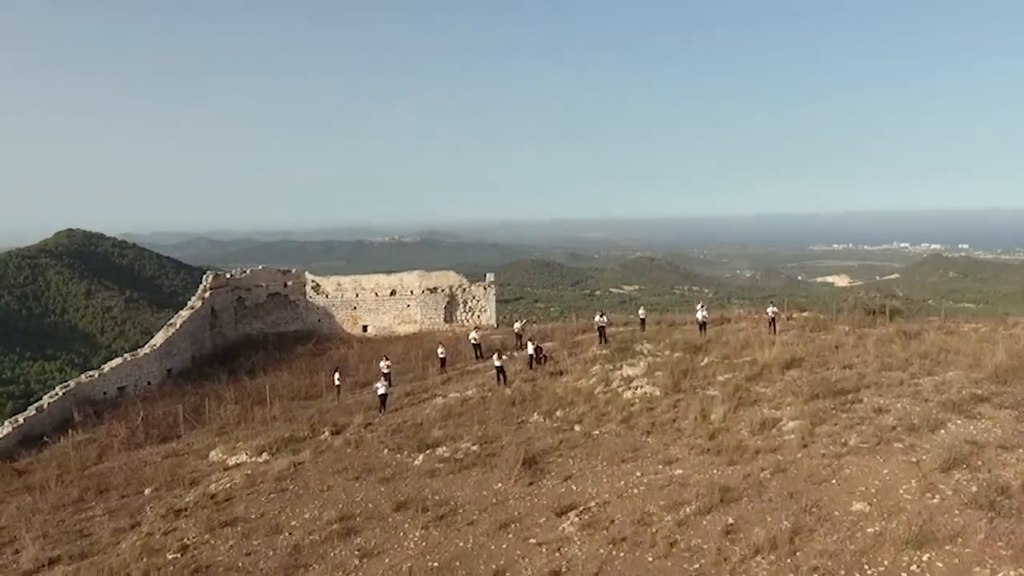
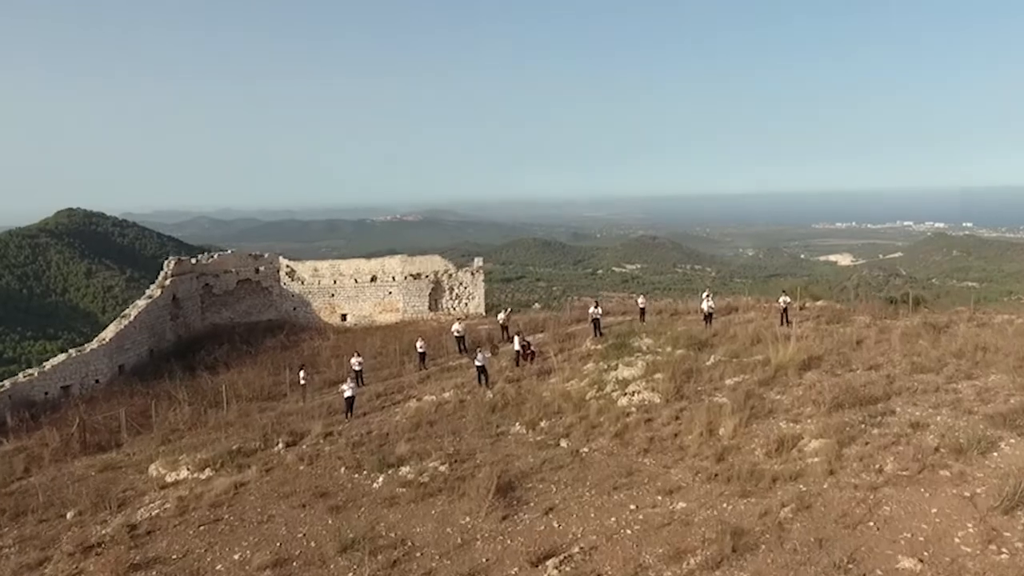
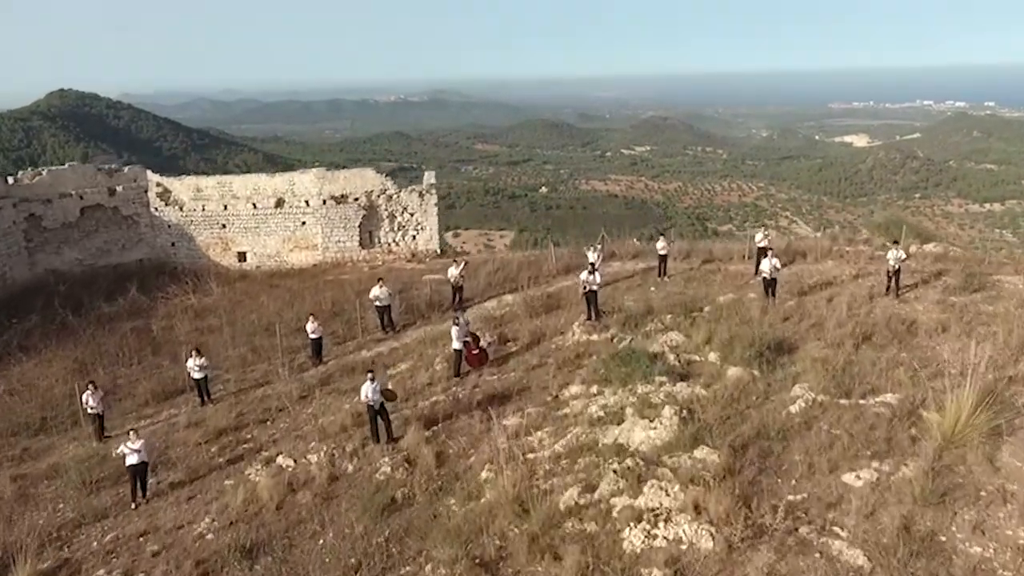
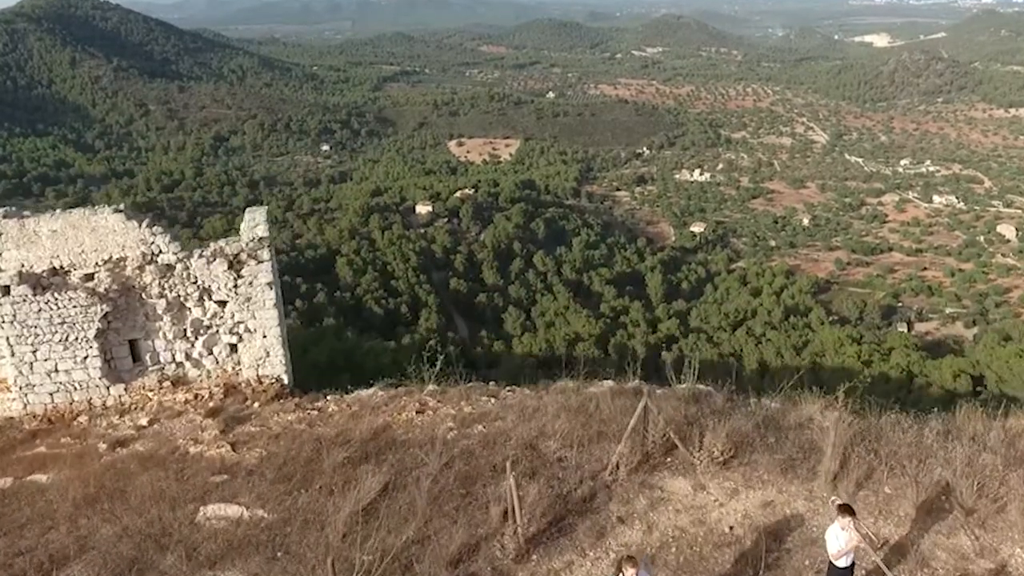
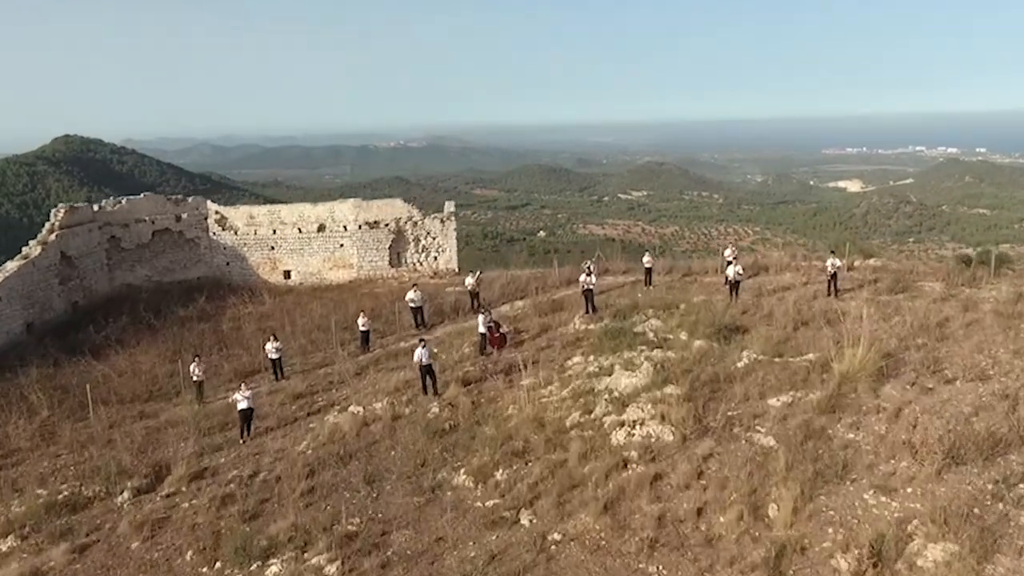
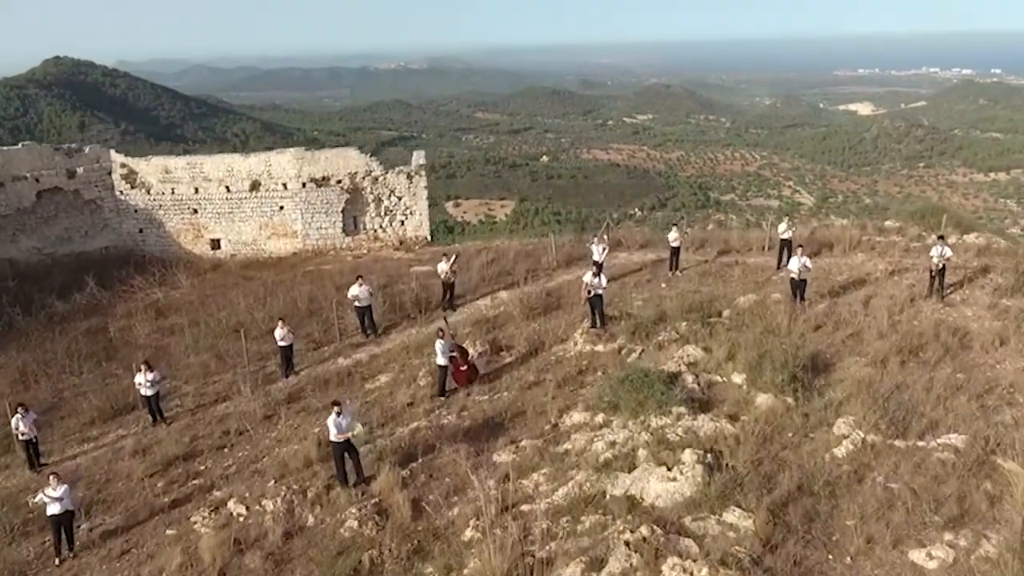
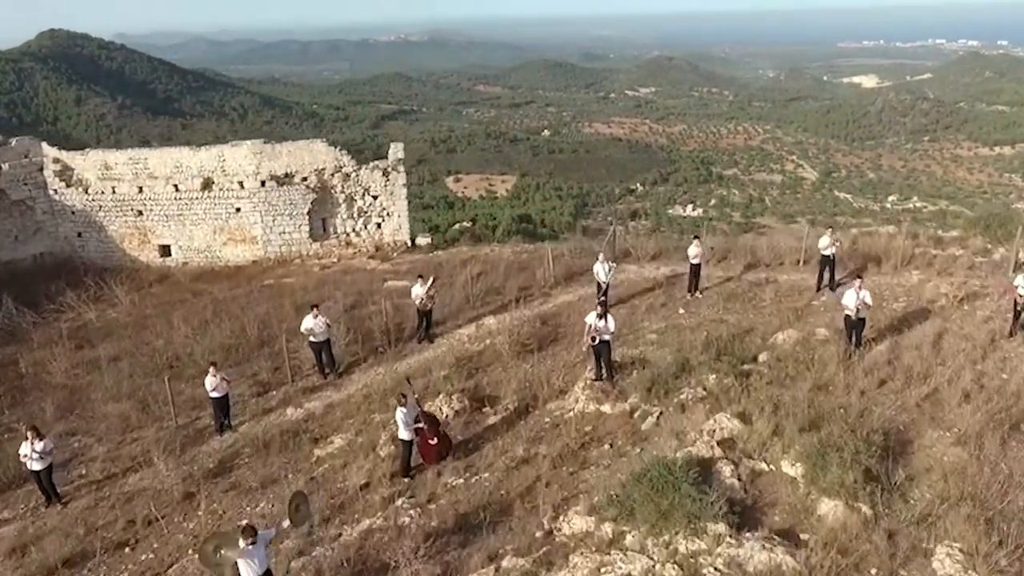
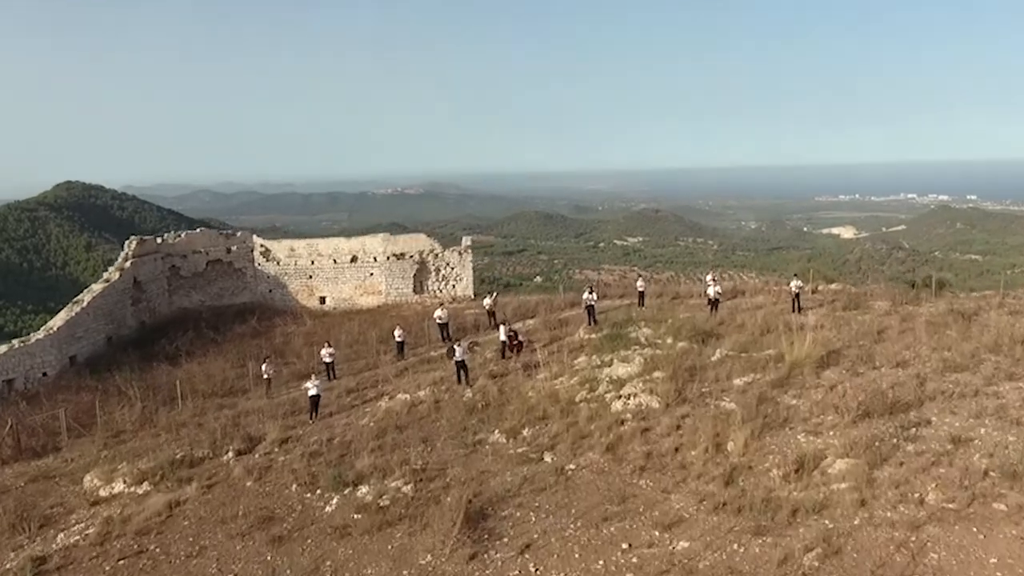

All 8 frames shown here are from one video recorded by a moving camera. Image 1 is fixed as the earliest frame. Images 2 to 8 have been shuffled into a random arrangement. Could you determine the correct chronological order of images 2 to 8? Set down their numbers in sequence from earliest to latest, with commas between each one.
2, 8, 5, 3, 6, 7, 4
